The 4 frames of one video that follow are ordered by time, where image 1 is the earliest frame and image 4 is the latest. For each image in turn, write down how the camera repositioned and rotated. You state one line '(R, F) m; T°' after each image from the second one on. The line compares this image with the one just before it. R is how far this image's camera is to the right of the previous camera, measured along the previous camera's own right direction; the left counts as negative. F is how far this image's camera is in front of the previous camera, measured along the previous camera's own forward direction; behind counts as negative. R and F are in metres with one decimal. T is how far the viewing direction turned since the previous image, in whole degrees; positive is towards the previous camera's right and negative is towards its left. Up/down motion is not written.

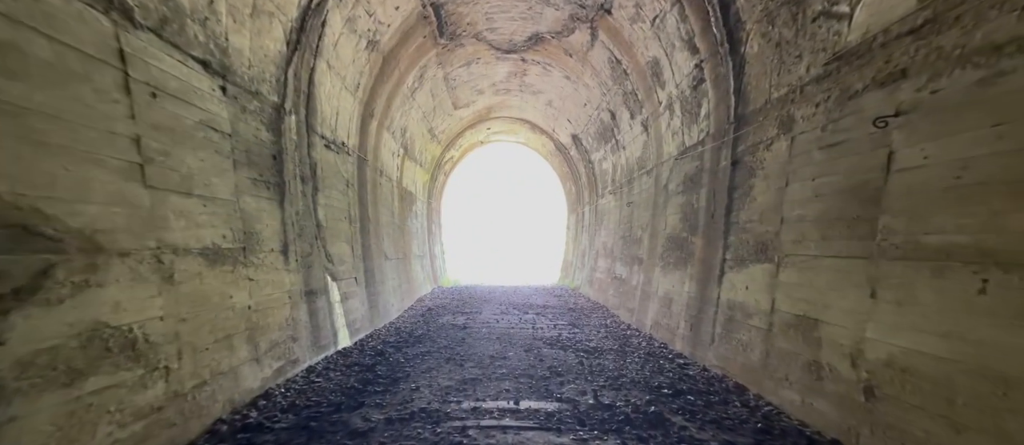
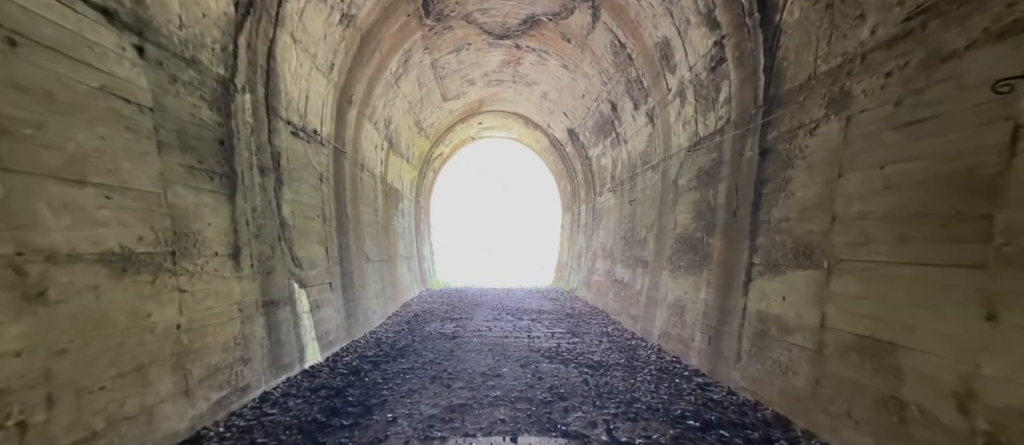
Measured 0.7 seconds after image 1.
(0.0, +0.6) m; +1°
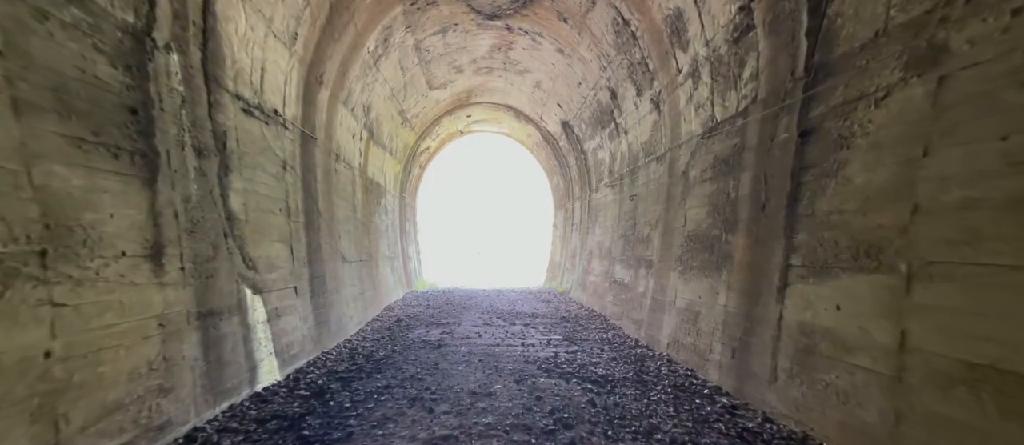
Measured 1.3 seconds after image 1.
(0.0, +0.6) m; +1°
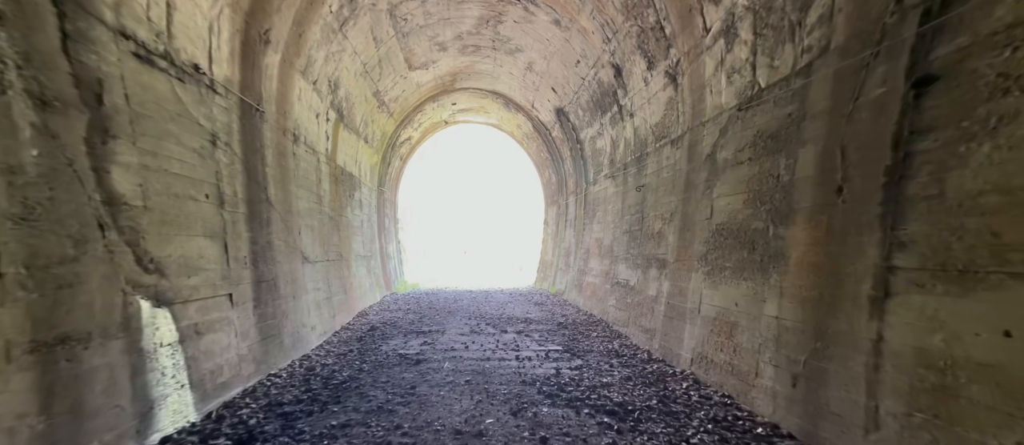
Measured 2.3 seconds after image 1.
(-0.1, +0.9) m; +2°
